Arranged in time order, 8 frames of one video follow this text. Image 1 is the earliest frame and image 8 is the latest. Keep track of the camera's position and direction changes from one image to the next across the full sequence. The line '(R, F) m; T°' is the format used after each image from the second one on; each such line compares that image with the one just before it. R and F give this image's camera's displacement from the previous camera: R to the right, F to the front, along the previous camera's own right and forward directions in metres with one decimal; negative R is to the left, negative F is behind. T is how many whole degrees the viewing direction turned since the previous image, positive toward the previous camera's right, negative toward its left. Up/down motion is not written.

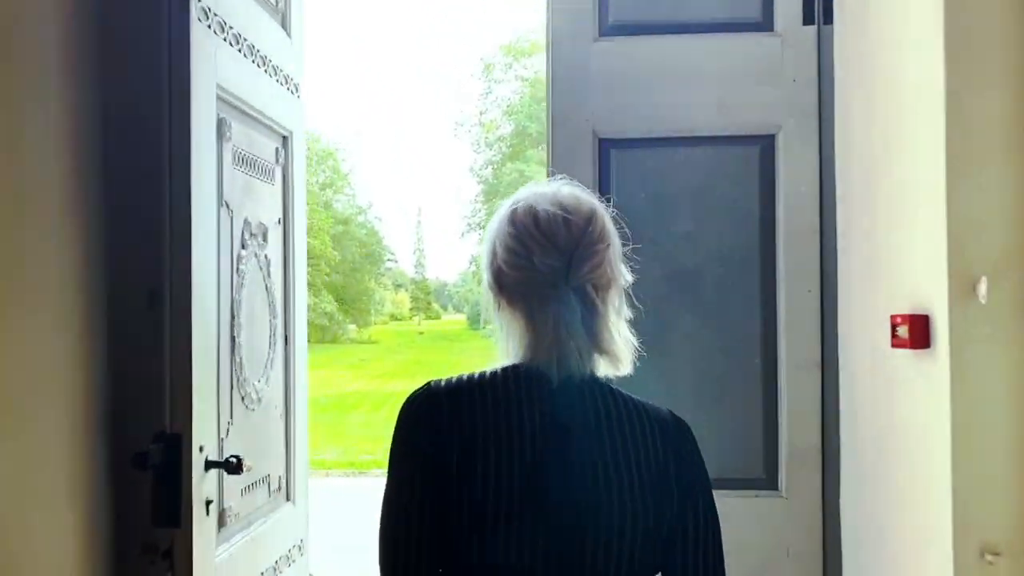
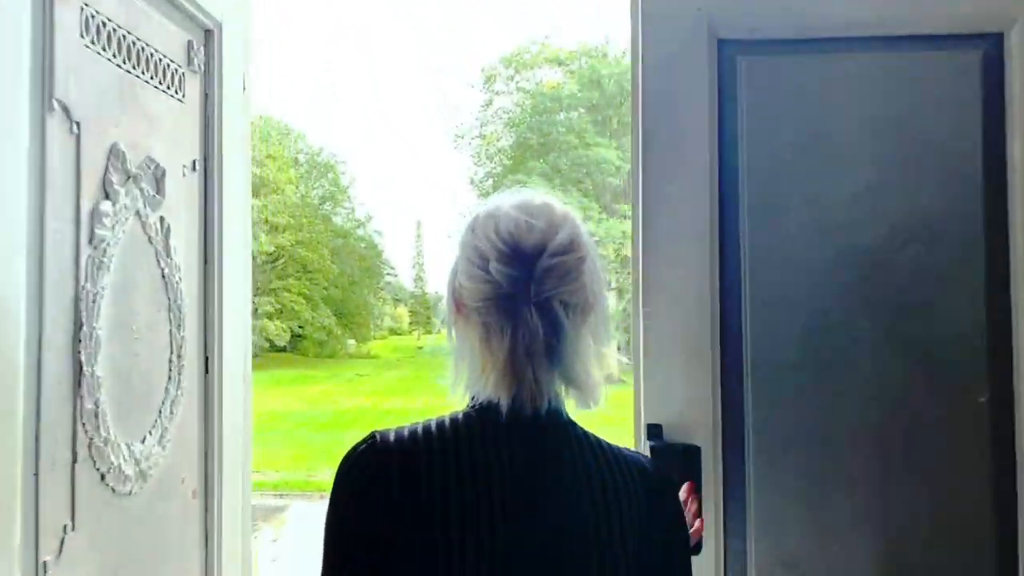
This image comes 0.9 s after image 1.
(-0.1, +0.6) m; 0°
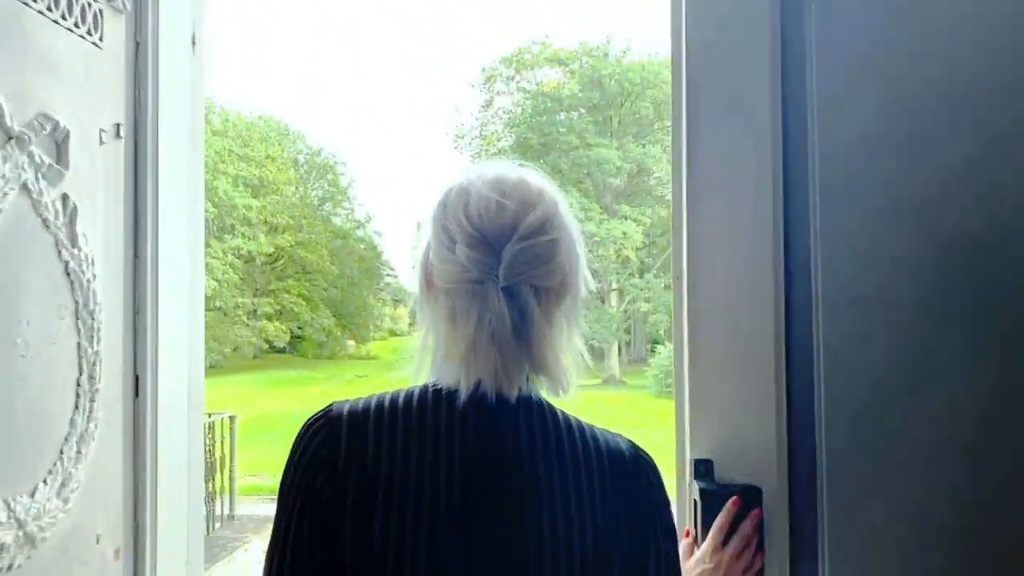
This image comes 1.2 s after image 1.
(0.0, +0.2) m; 0°
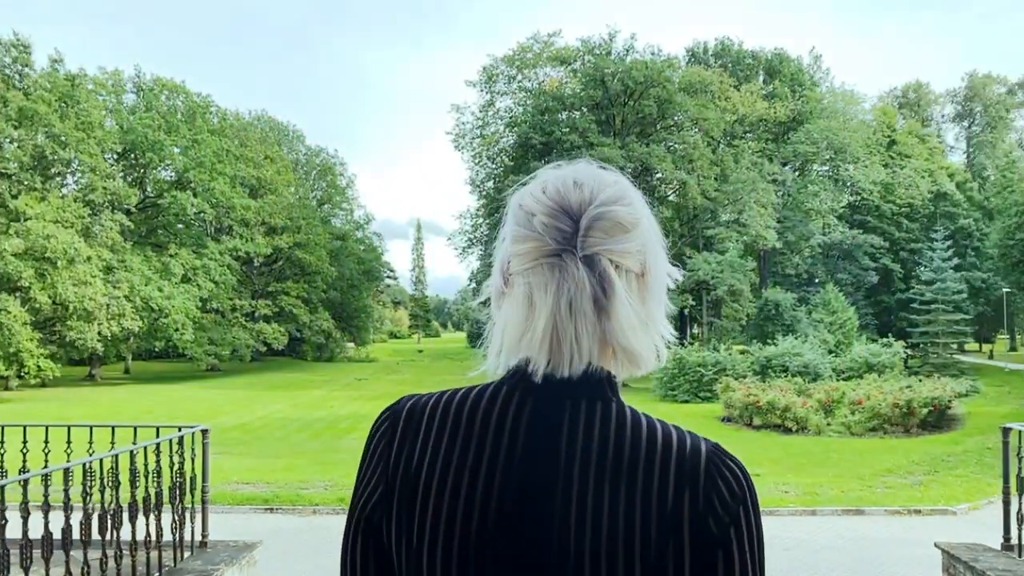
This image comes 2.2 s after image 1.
(0.0, +0.5) m; 0°
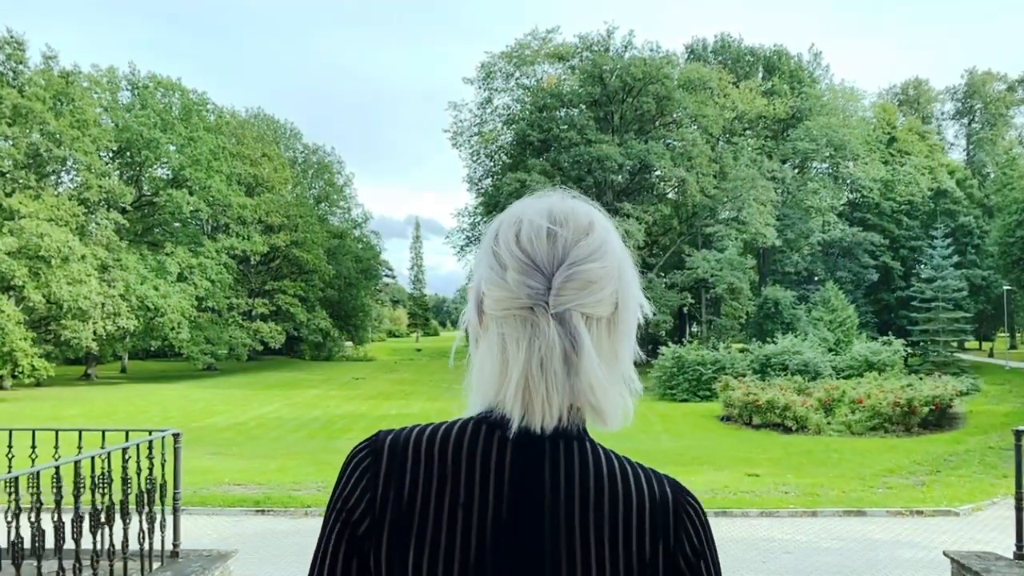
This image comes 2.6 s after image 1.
(+0.1, +0.2) m; 0°
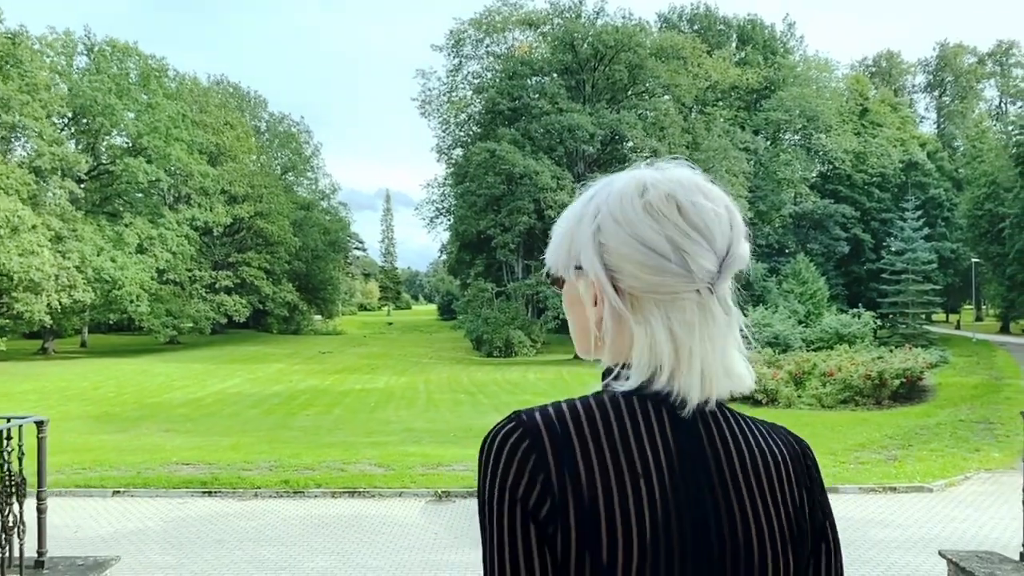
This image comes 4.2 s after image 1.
(+0.2, +0.5) m; +2°
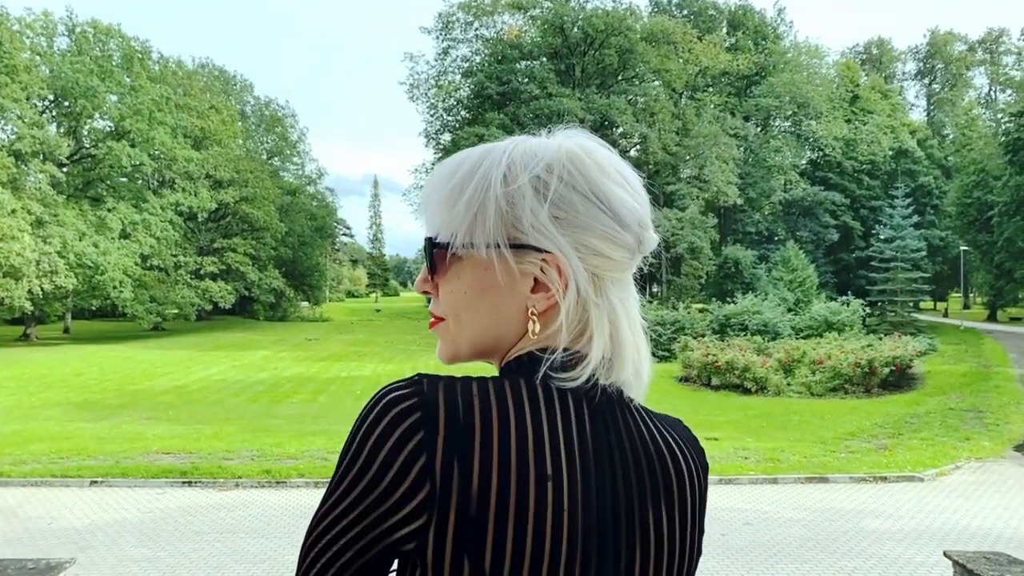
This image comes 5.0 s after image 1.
(0.0, +0.2) m; +1°
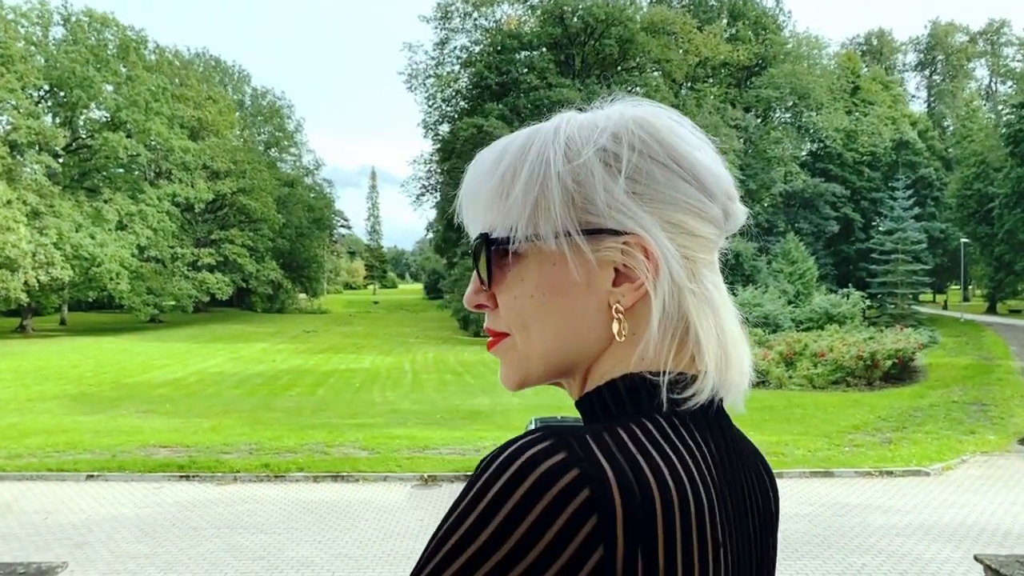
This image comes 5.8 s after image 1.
(-0.1, +0.1) m; 0°
